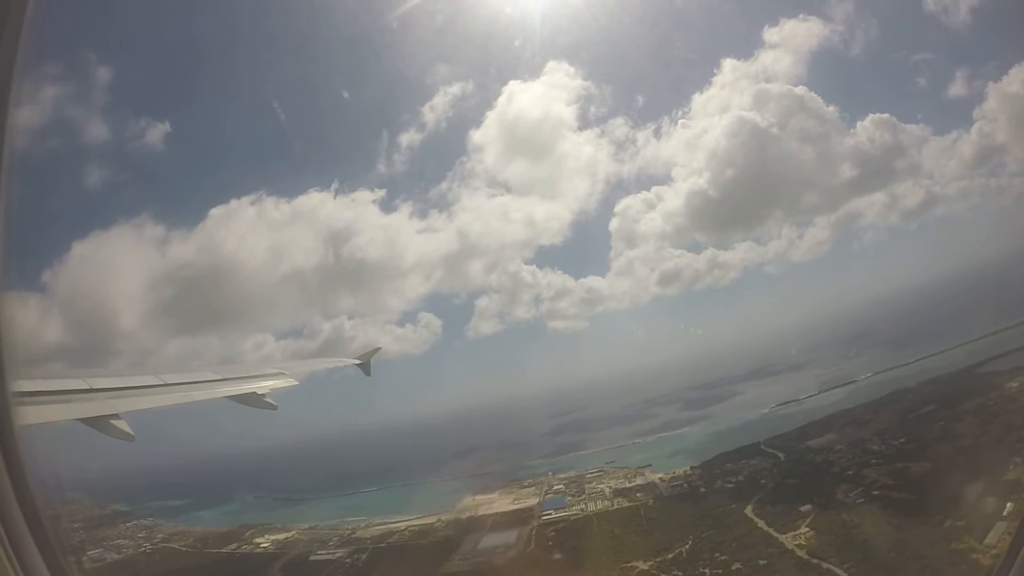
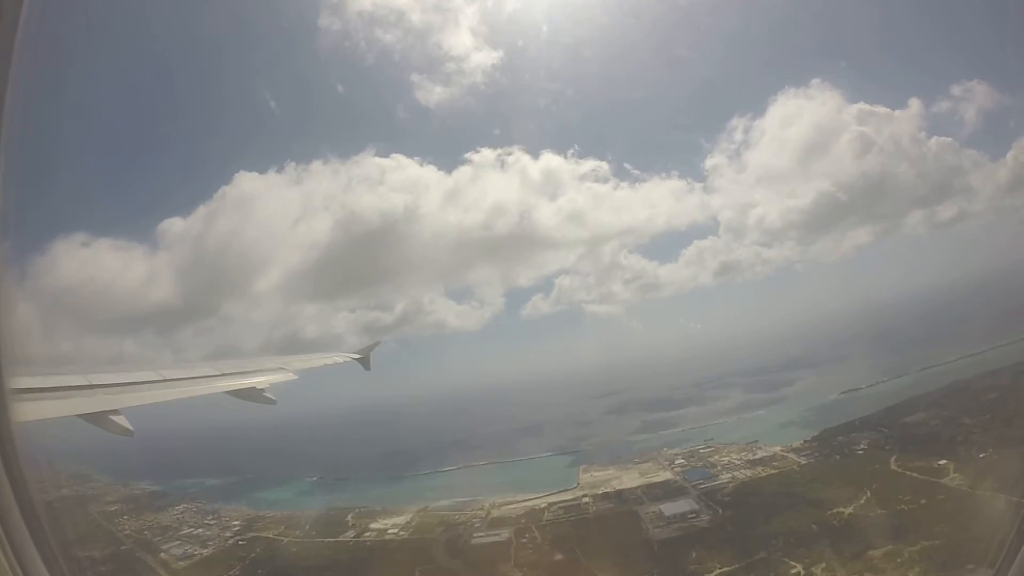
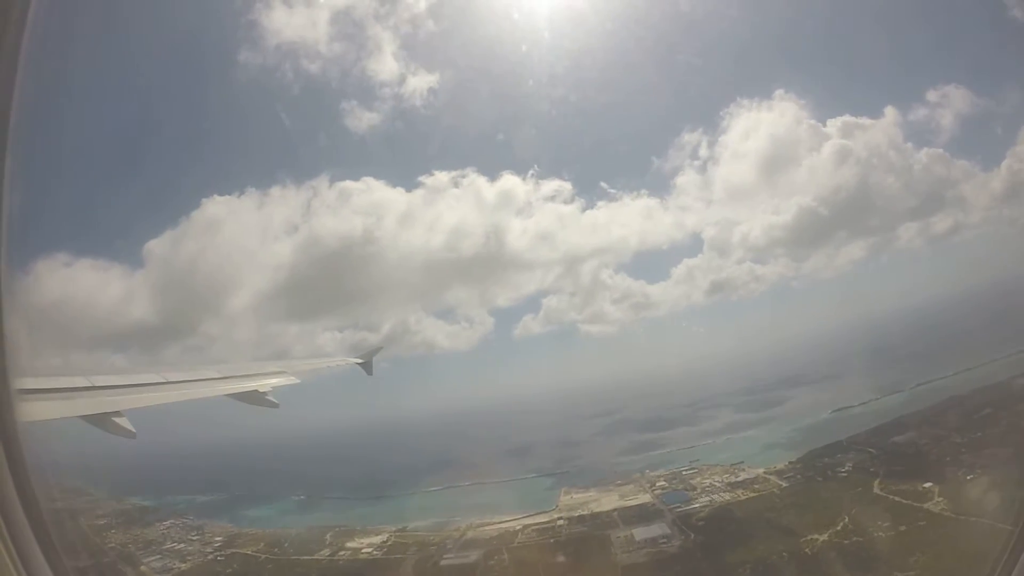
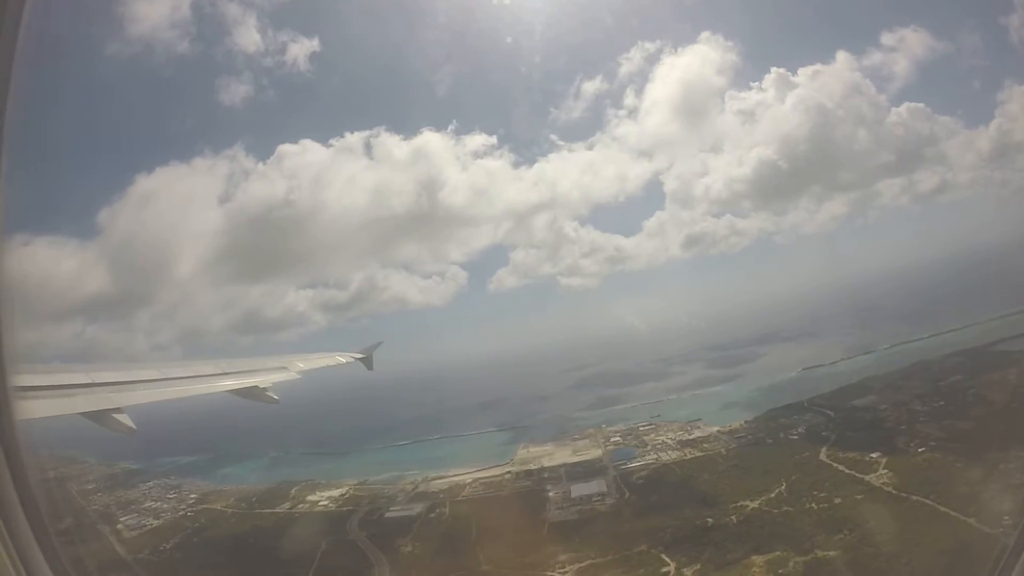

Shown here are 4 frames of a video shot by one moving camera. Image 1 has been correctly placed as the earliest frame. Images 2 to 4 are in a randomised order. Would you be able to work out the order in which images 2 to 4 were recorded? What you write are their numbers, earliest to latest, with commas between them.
4, 3, 2
